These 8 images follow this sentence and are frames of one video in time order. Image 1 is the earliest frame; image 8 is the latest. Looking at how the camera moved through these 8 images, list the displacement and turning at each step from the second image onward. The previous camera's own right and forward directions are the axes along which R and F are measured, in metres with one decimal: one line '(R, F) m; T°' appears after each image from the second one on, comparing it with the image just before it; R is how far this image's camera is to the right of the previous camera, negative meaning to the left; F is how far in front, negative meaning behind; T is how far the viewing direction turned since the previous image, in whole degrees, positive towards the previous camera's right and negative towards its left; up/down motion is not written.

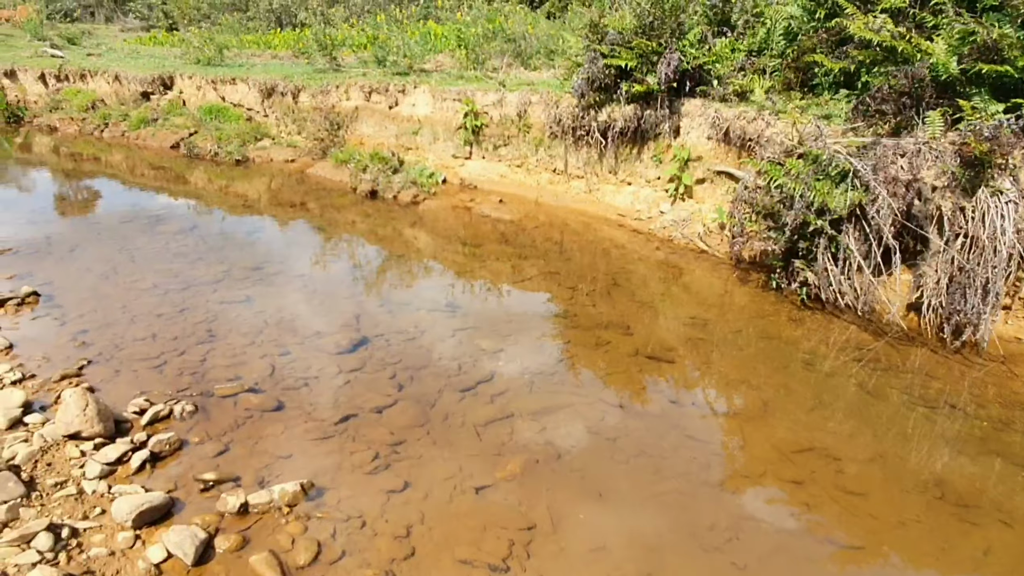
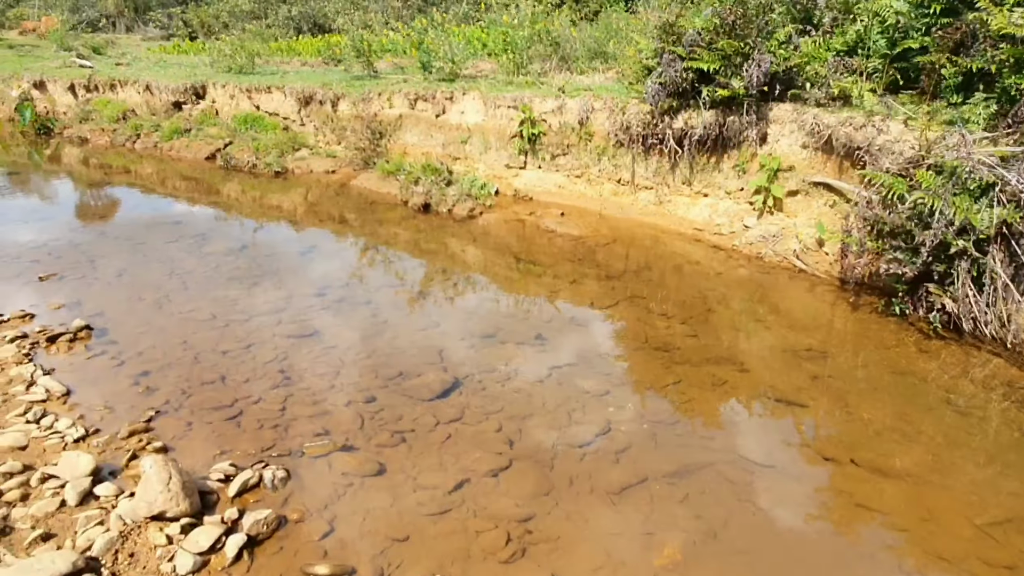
(-0.9, +0.7) m; -1°
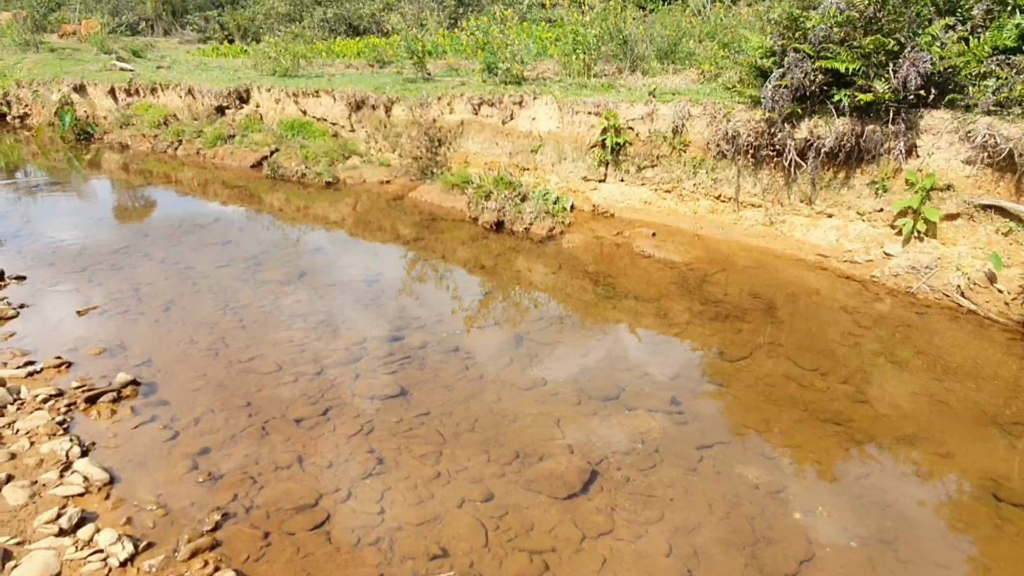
(-0.9, +1.2) m; -2°
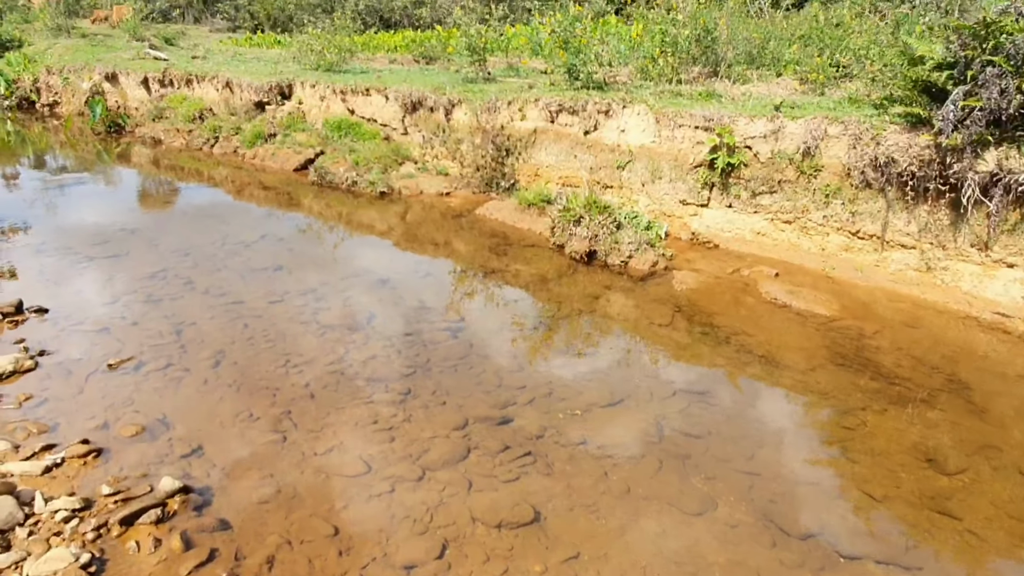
(-1.0, +1.4) m; -1°
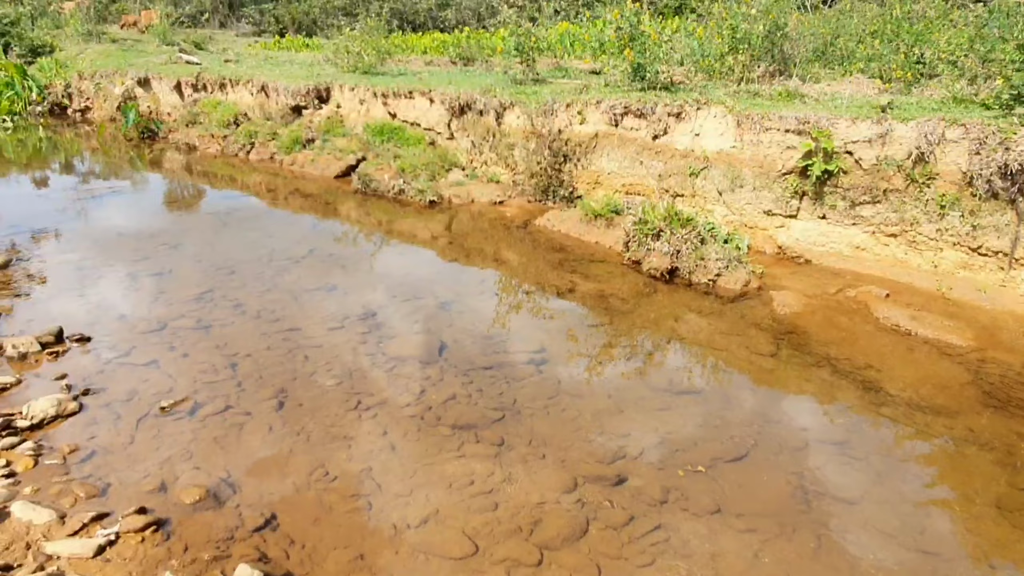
(-0.7, +0.8) m; -2°
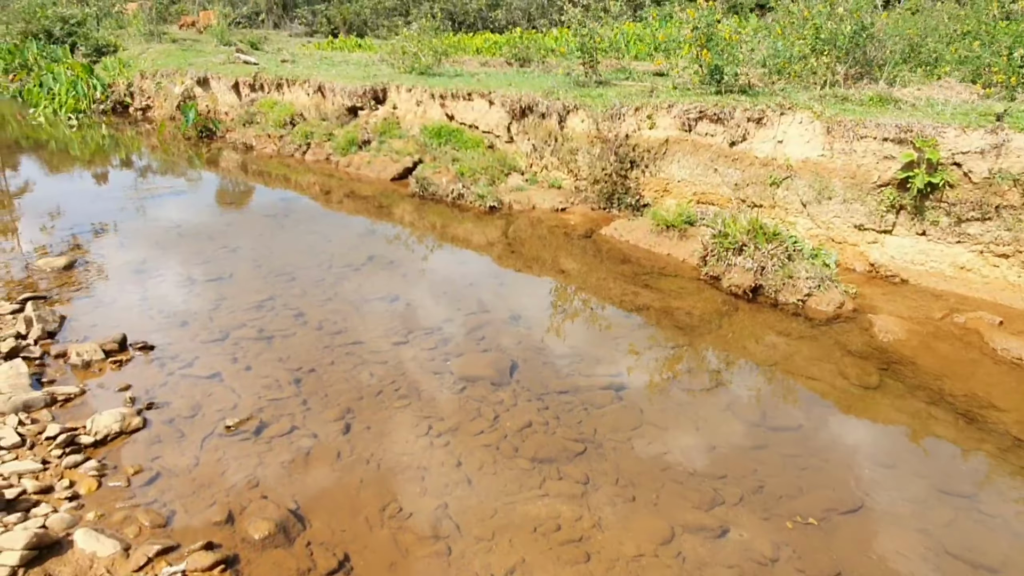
(-0.4, +0.4) m; -3°
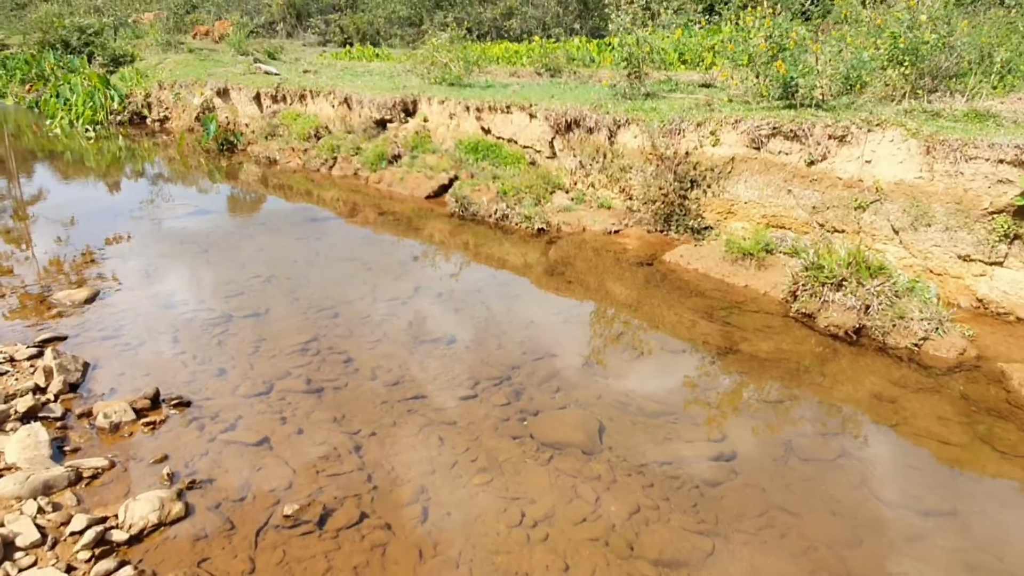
(-0.7, +0.8) m; -1°
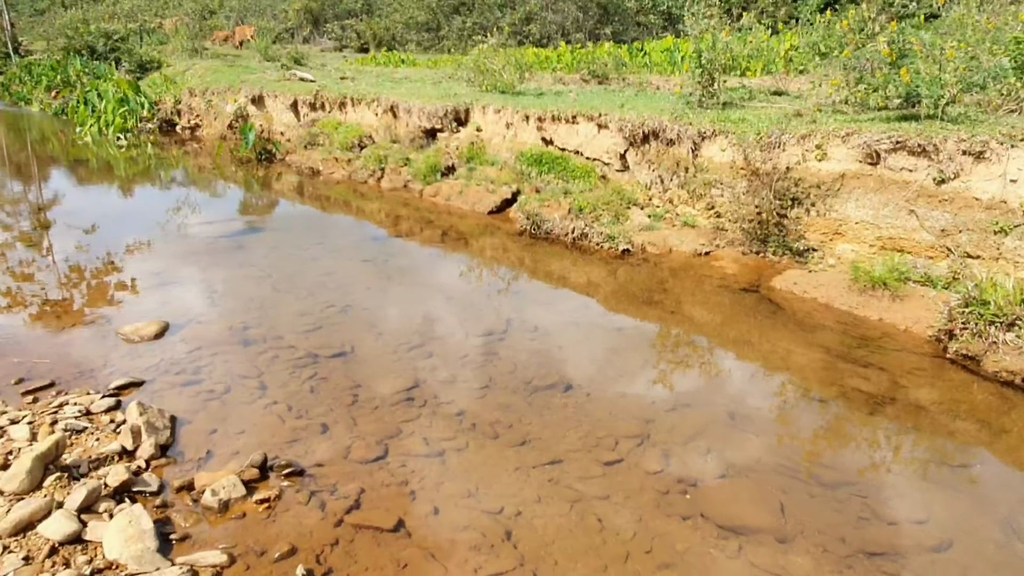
(-1.1, +0.7) m; -1°
